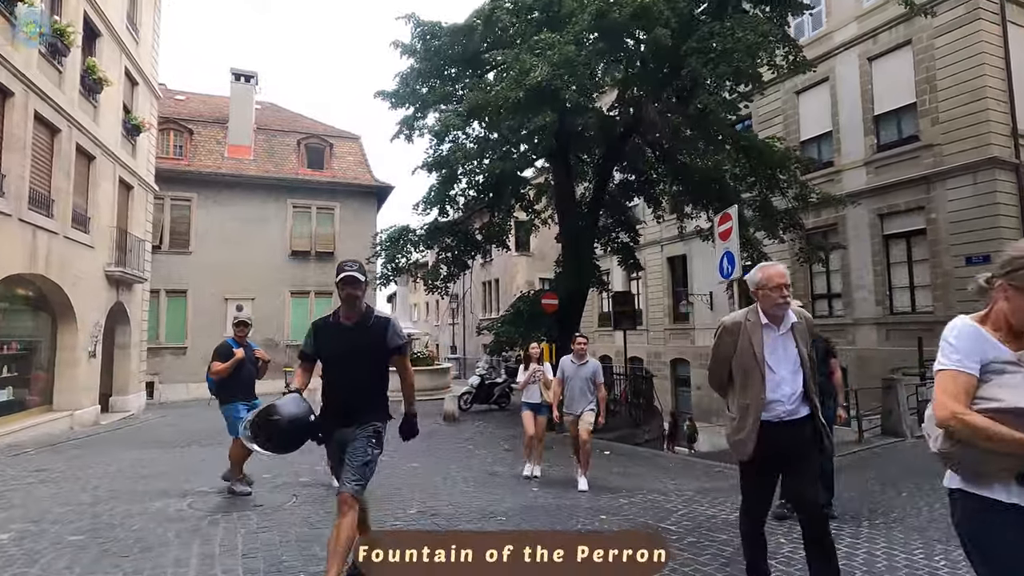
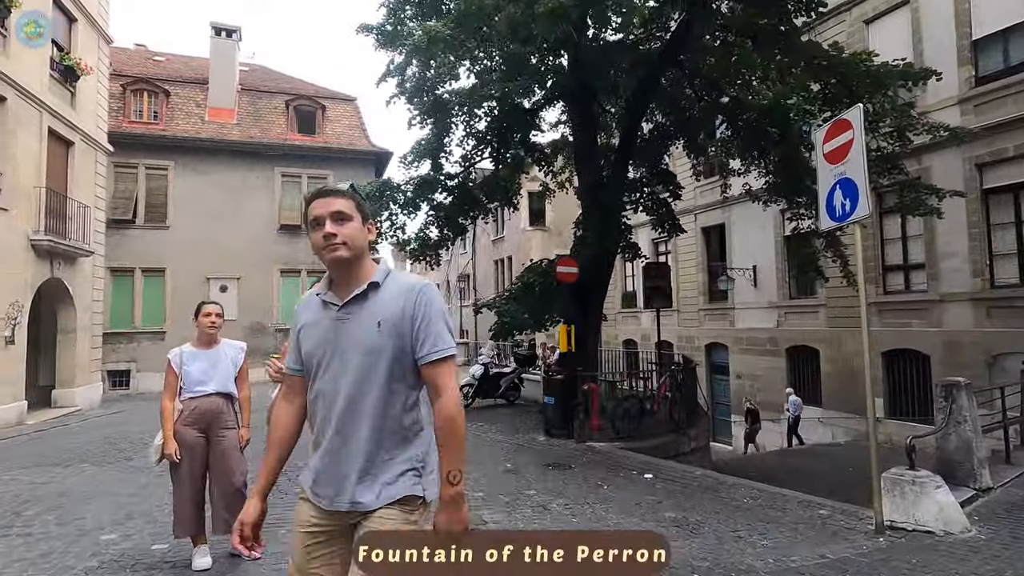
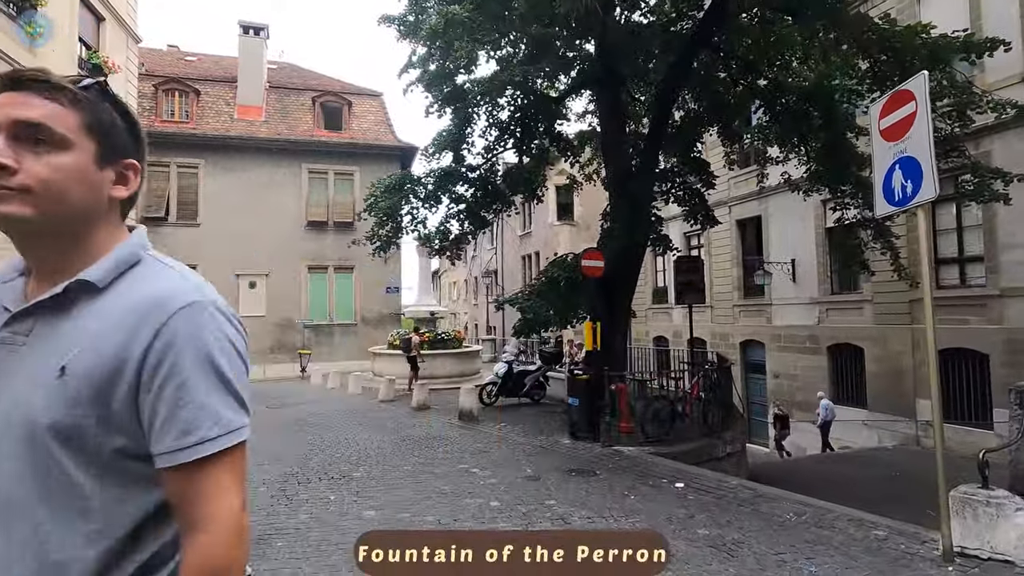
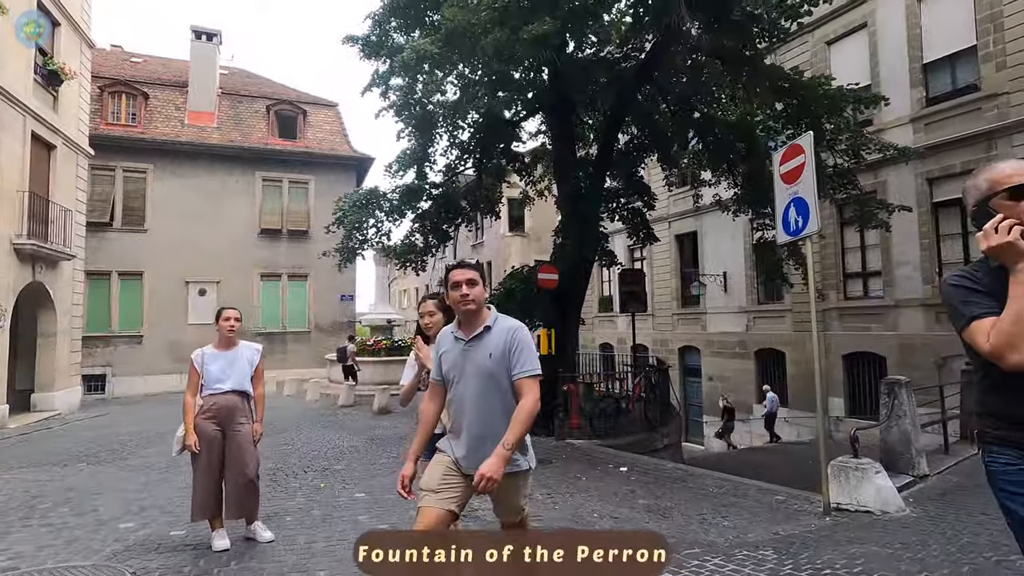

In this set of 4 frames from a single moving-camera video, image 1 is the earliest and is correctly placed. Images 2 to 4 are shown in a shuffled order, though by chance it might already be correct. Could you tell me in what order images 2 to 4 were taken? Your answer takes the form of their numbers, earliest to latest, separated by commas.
4, 2, 3
